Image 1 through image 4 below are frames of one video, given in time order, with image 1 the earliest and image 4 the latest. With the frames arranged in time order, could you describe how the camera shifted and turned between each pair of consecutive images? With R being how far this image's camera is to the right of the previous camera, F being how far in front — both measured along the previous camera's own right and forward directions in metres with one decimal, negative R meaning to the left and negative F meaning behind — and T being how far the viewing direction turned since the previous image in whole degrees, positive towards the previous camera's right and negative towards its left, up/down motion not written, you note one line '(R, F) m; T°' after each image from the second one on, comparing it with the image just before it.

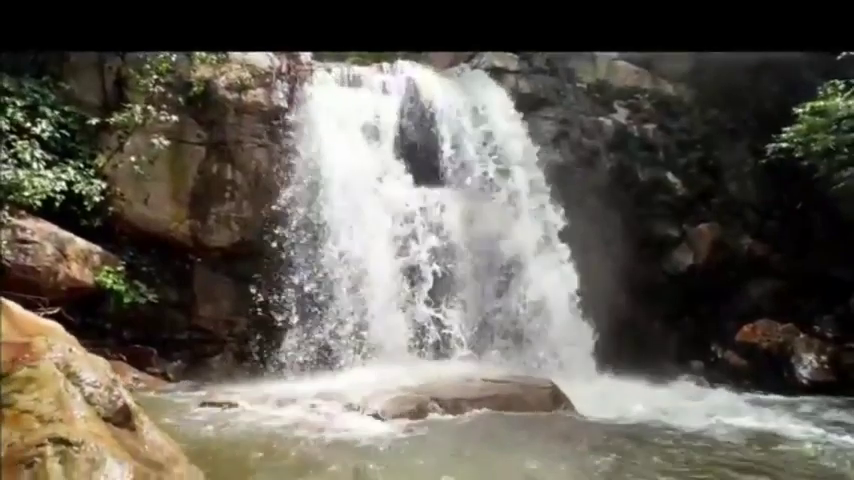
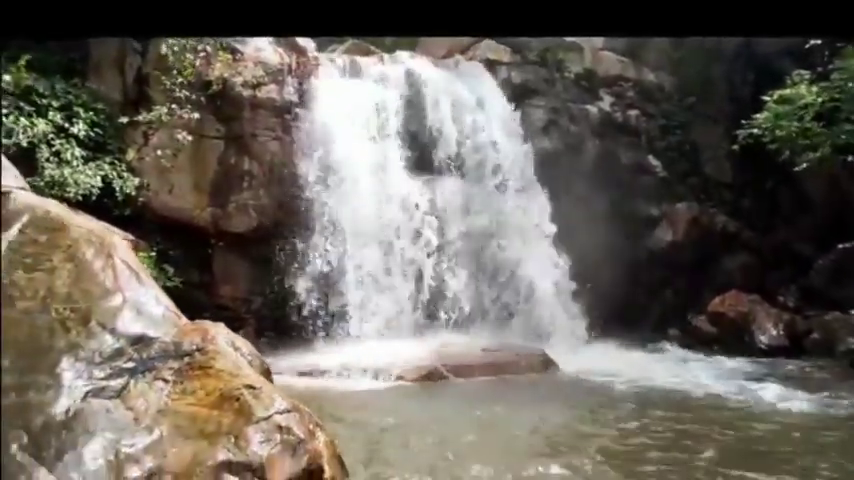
(-0.1, -1.0) m; 0°
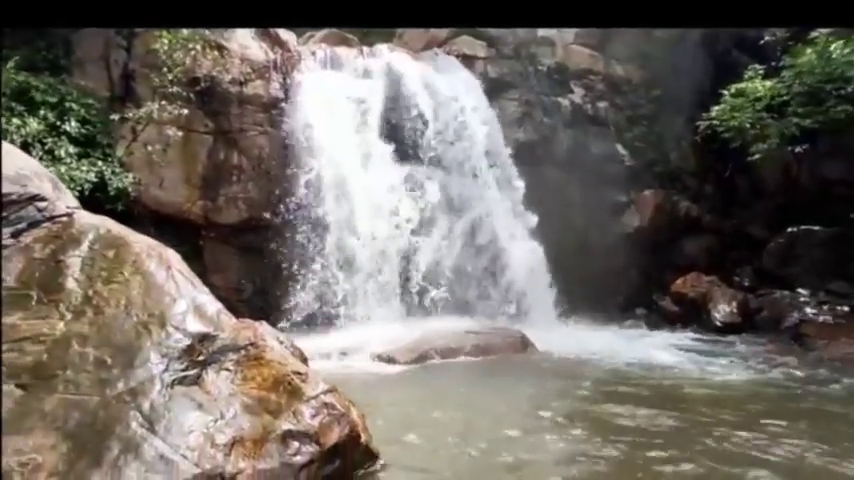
(-0.1, -0.7) m; +2°
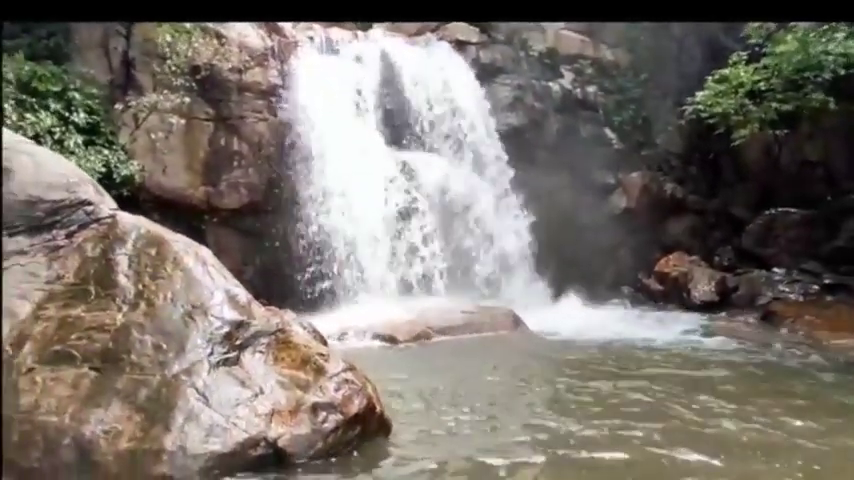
(0.0, -0.5) m; +1°
